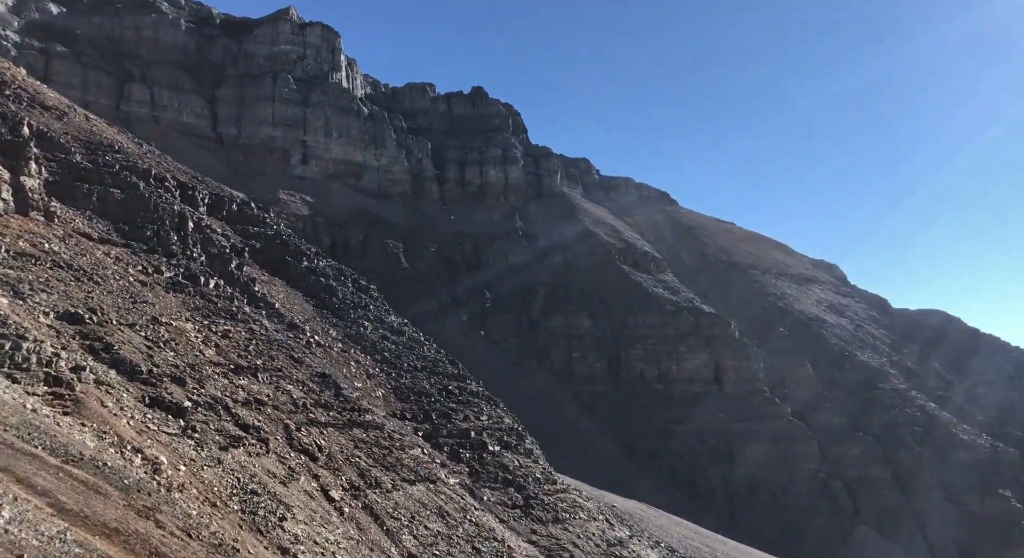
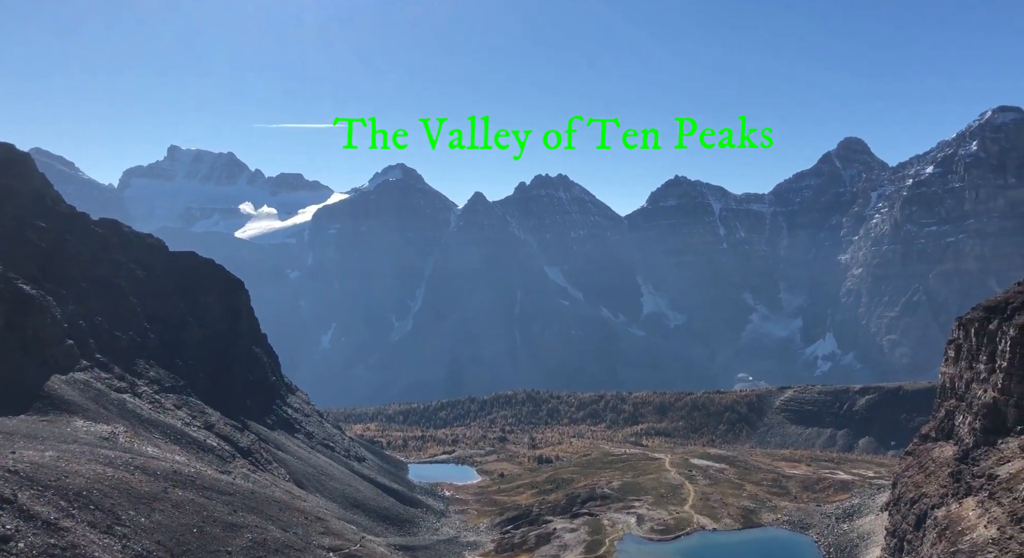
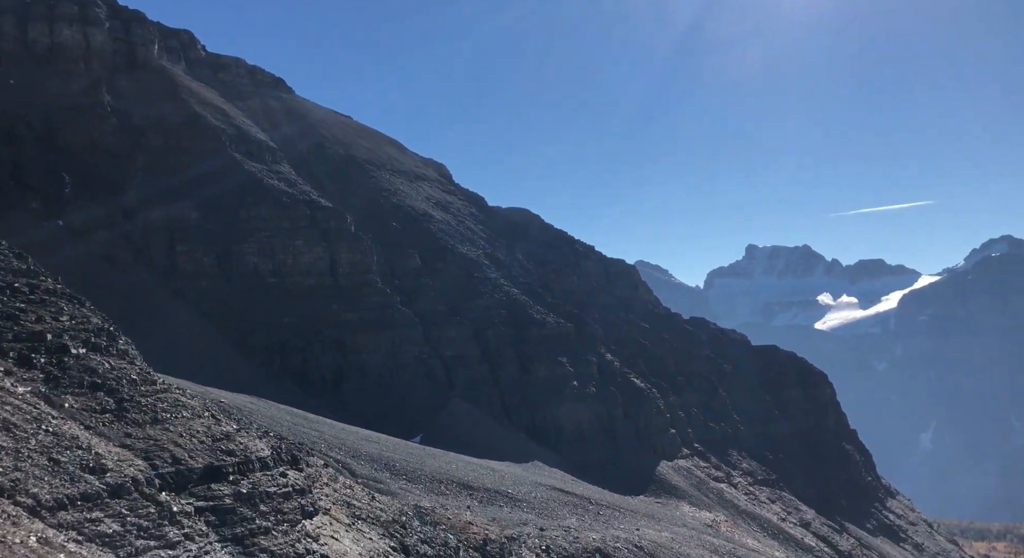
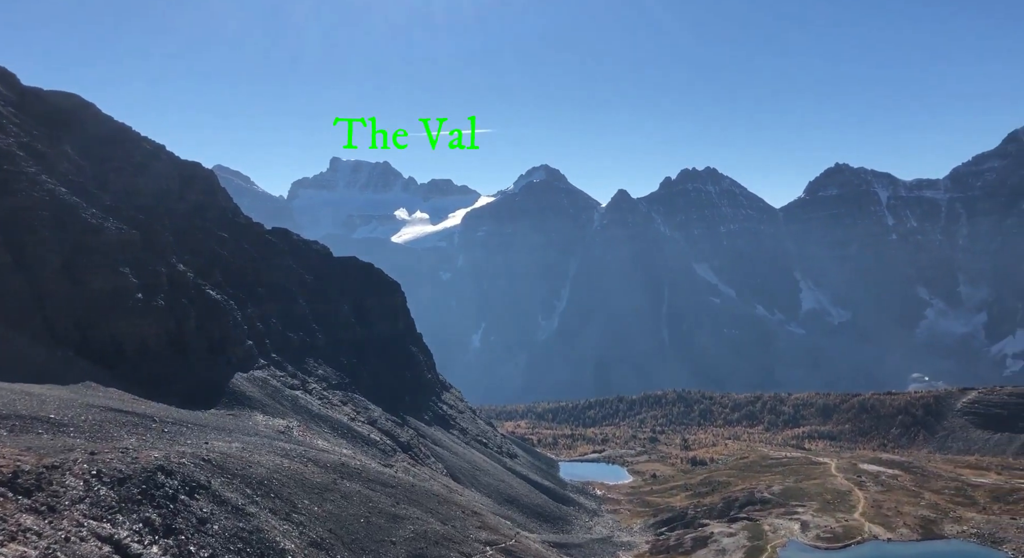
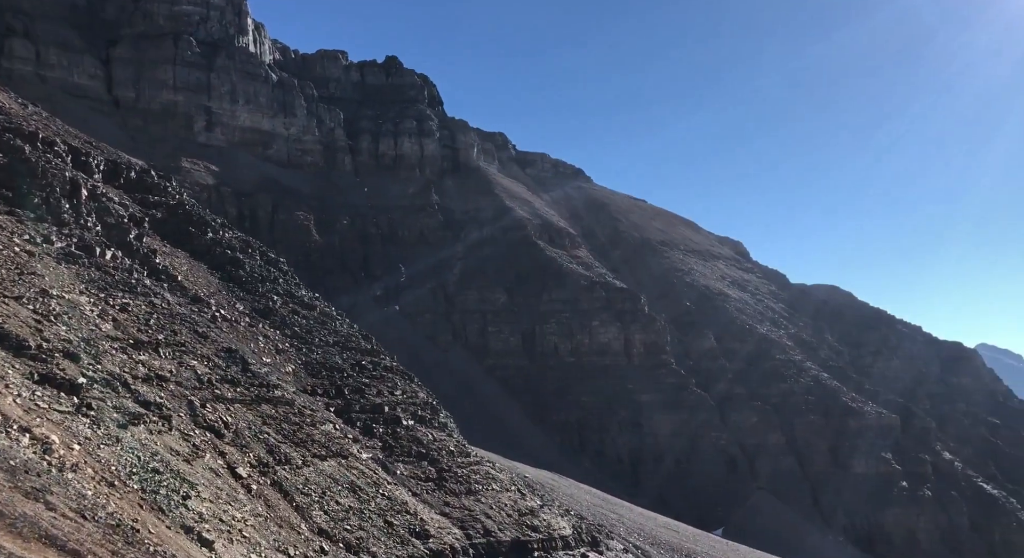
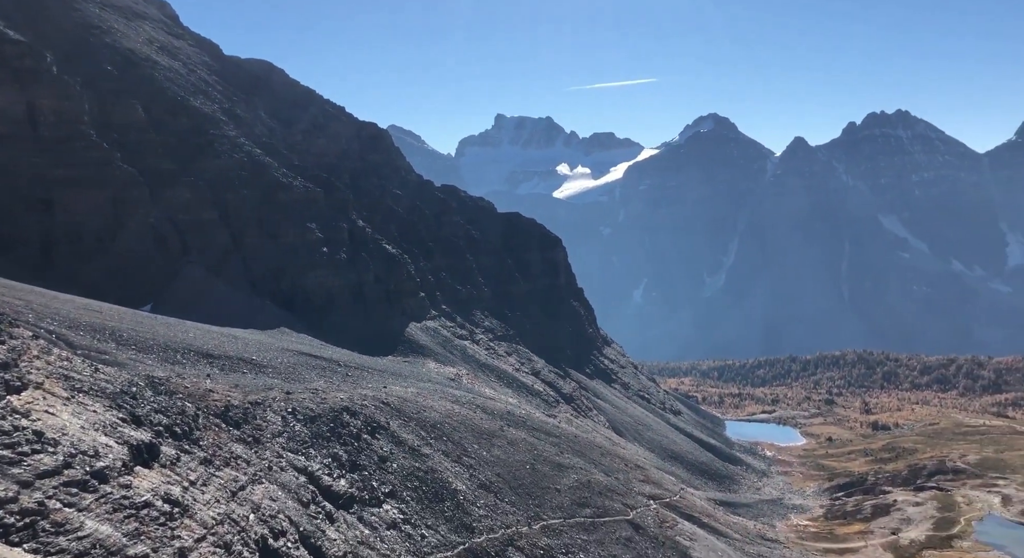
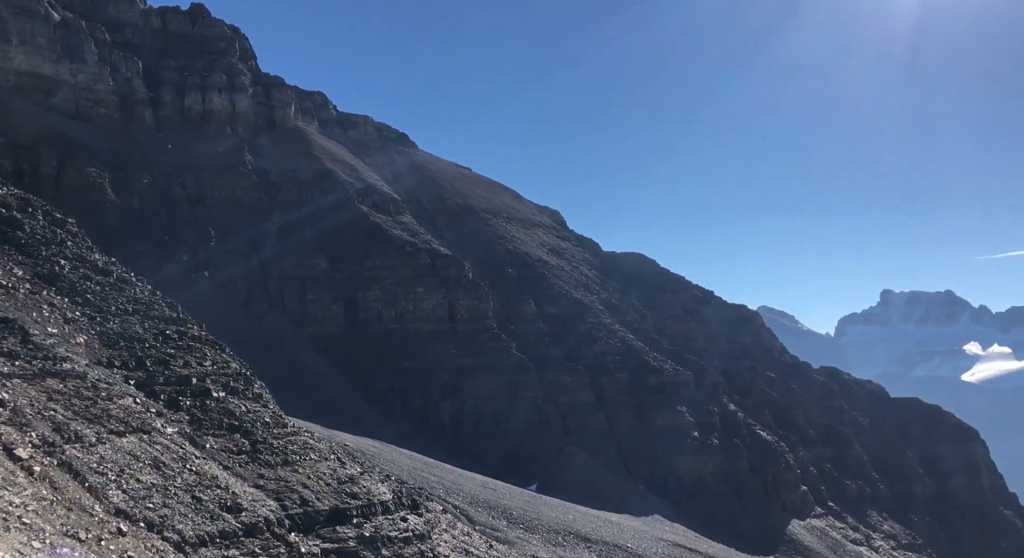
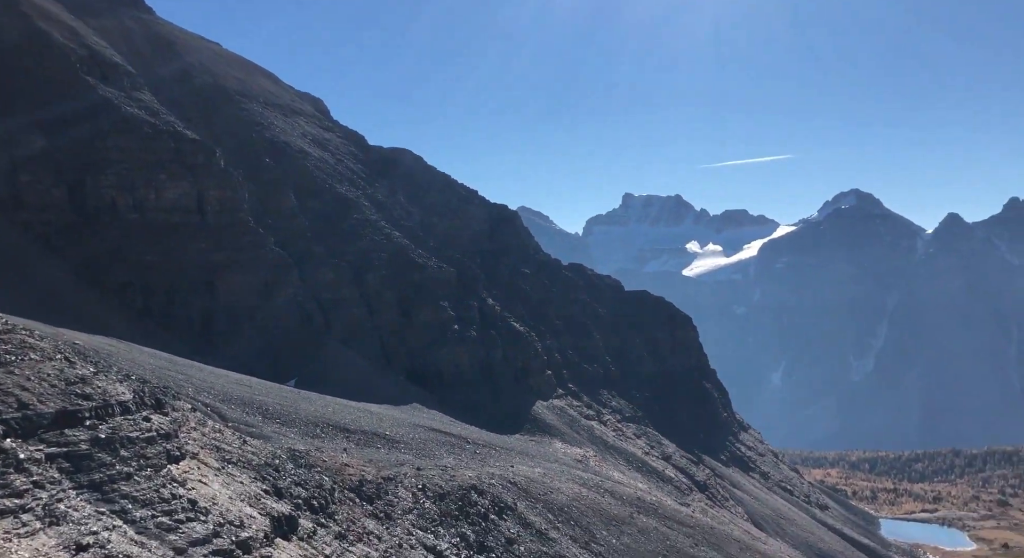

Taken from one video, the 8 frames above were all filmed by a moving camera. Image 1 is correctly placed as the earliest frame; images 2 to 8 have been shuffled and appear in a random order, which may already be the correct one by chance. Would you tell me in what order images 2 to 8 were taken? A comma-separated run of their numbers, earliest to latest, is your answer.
5, 7, 3, 8, 6, 4, 2
